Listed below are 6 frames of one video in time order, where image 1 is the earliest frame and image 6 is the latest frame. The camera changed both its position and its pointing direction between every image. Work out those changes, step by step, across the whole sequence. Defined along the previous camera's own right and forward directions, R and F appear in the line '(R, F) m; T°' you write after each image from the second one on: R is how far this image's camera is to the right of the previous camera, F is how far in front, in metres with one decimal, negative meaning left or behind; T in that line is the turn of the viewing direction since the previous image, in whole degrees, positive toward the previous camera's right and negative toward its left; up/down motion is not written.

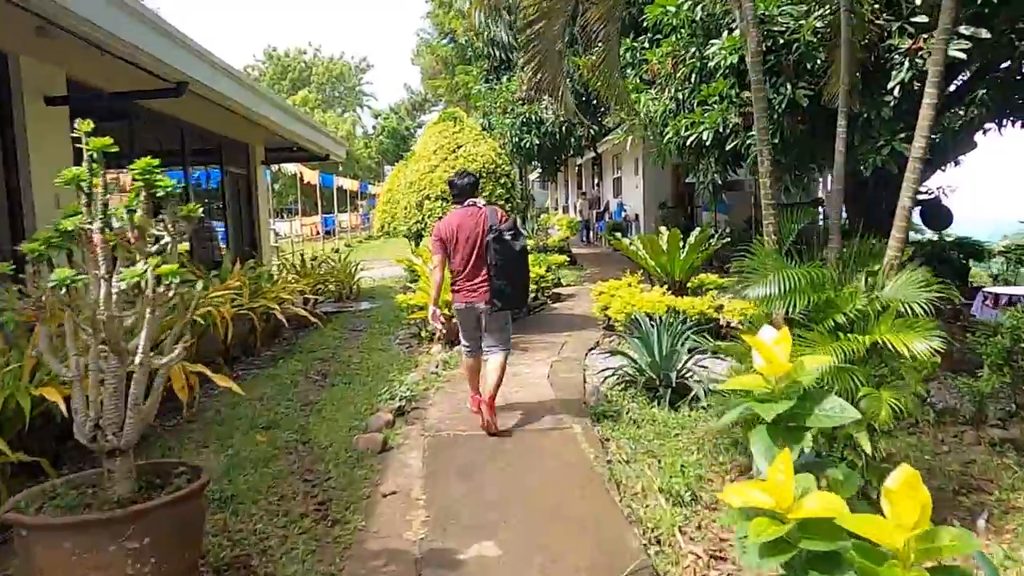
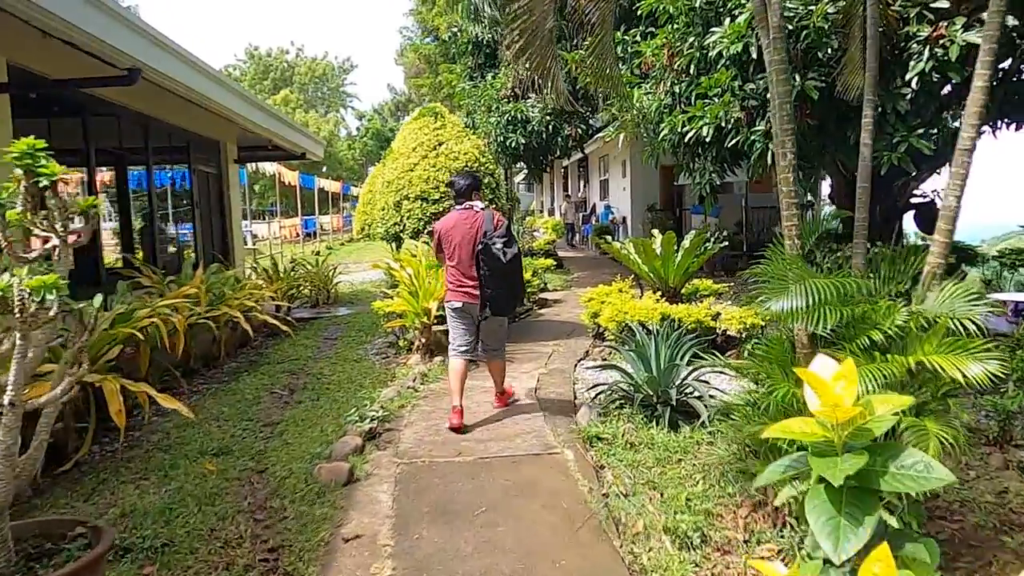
(0.0, +0.5) m; +1°
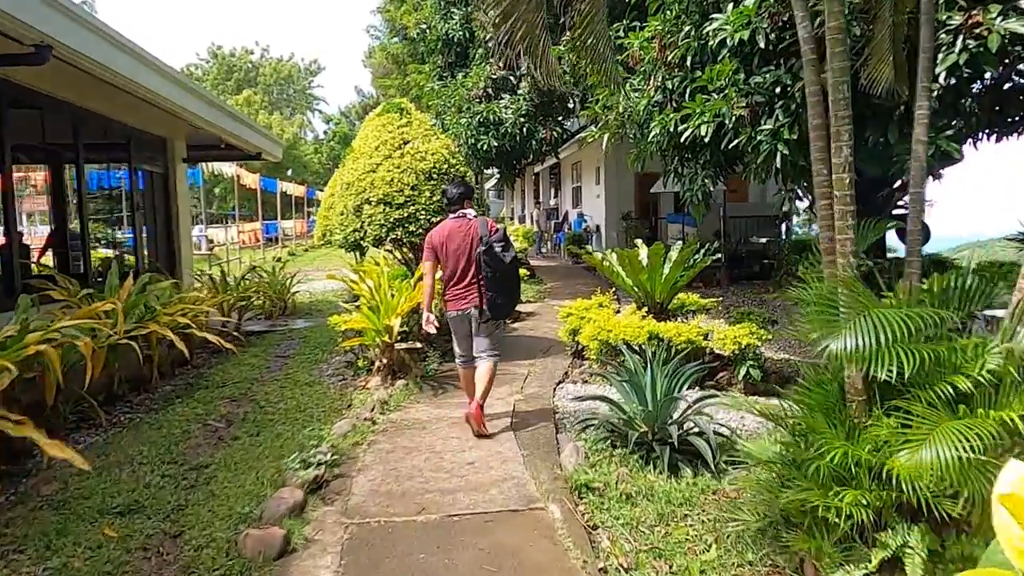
(0.0, +0.7) m; +3°
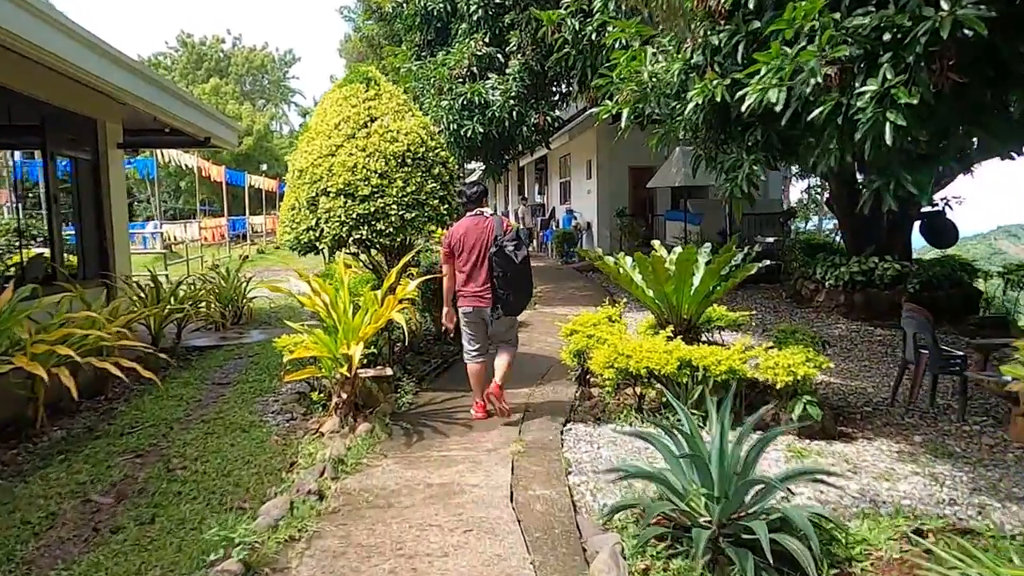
(-0.1, +1.3) m; +2°
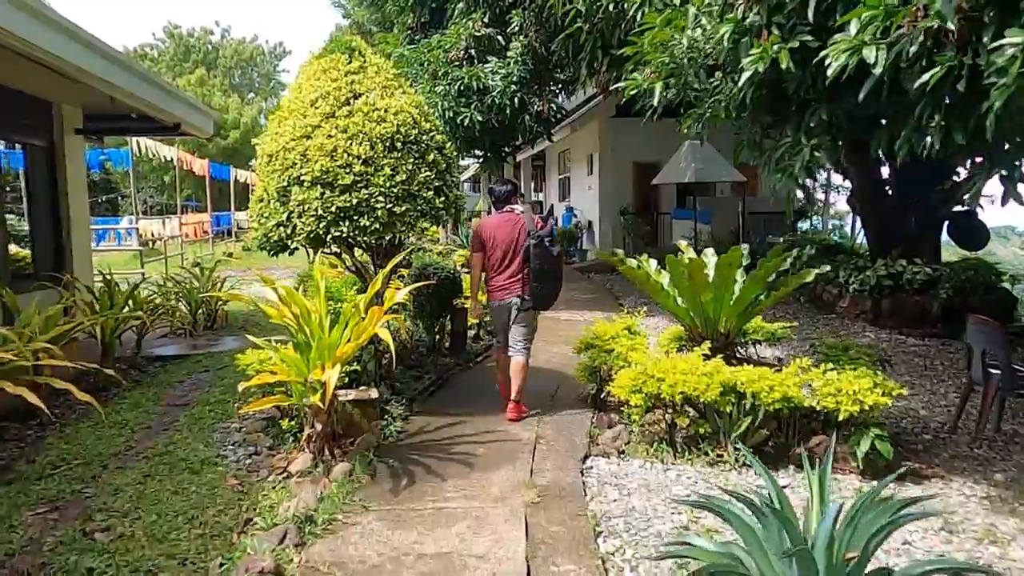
(-0.1, +0.8) m; +1°
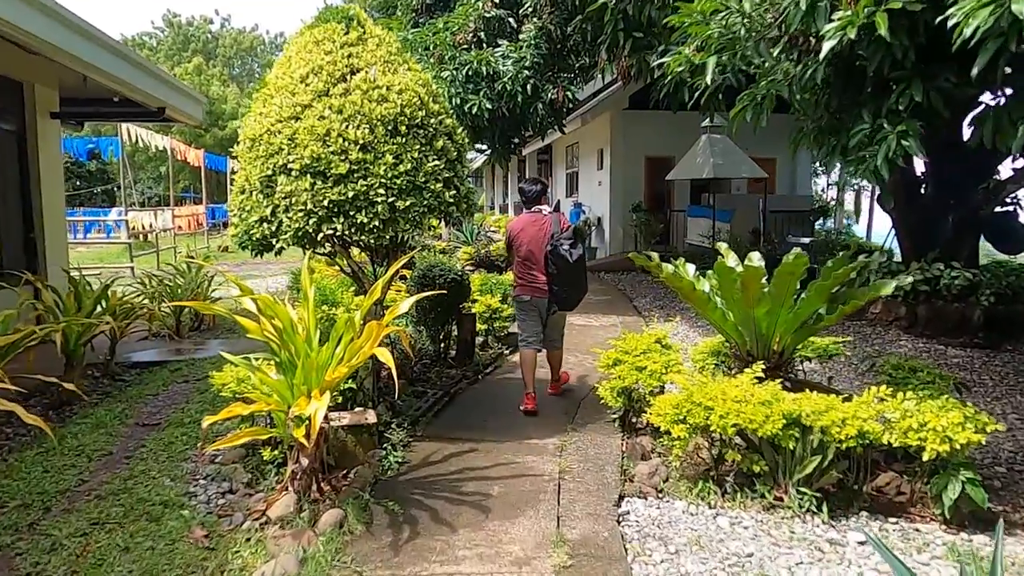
(-0.1, +0.6) m; 0°
